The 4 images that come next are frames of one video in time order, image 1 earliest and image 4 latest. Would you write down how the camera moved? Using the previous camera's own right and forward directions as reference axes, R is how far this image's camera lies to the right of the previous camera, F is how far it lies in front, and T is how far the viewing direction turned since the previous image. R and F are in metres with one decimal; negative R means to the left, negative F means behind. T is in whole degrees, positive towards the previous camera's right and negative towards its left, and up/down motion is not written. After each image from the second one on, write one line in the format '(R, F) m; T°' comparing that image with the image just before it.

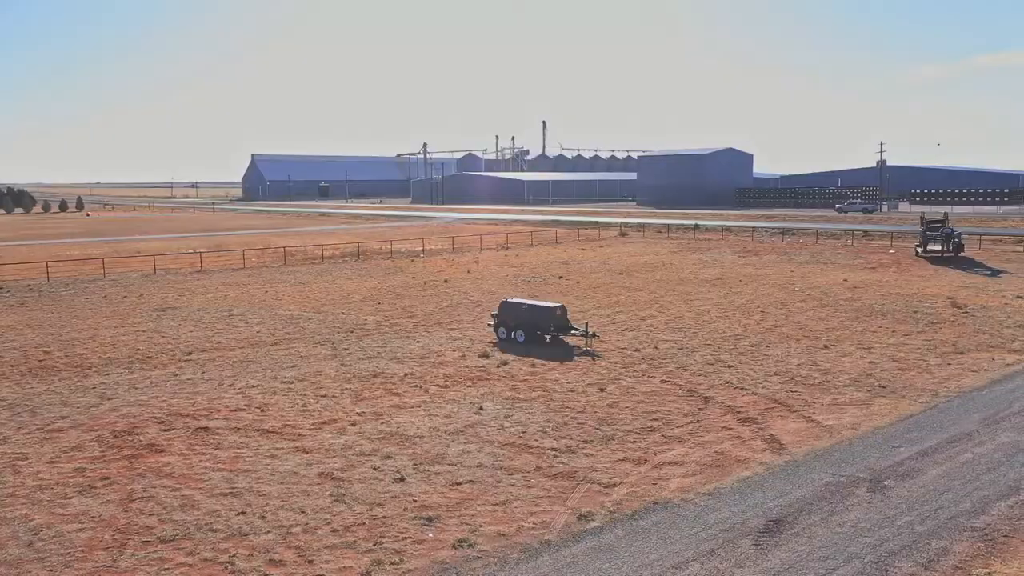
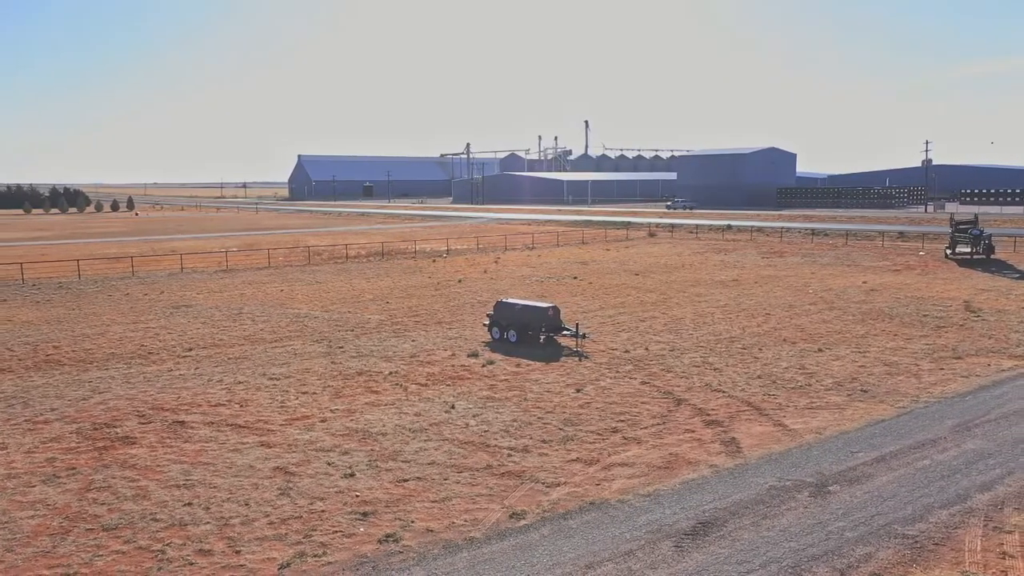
(+1.7, -0.1) m; -3°
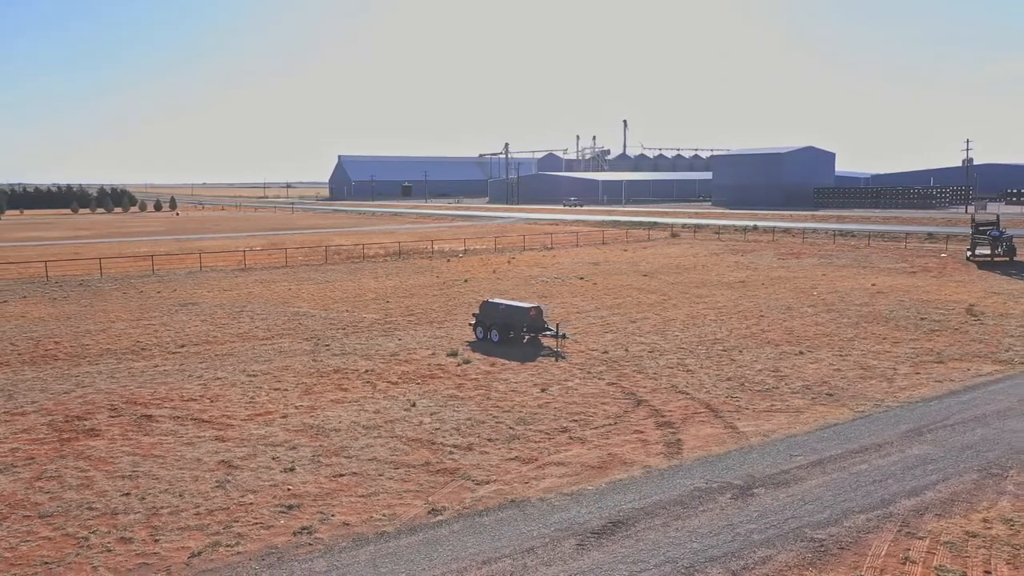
(+1.9, -0.2) m; -3°
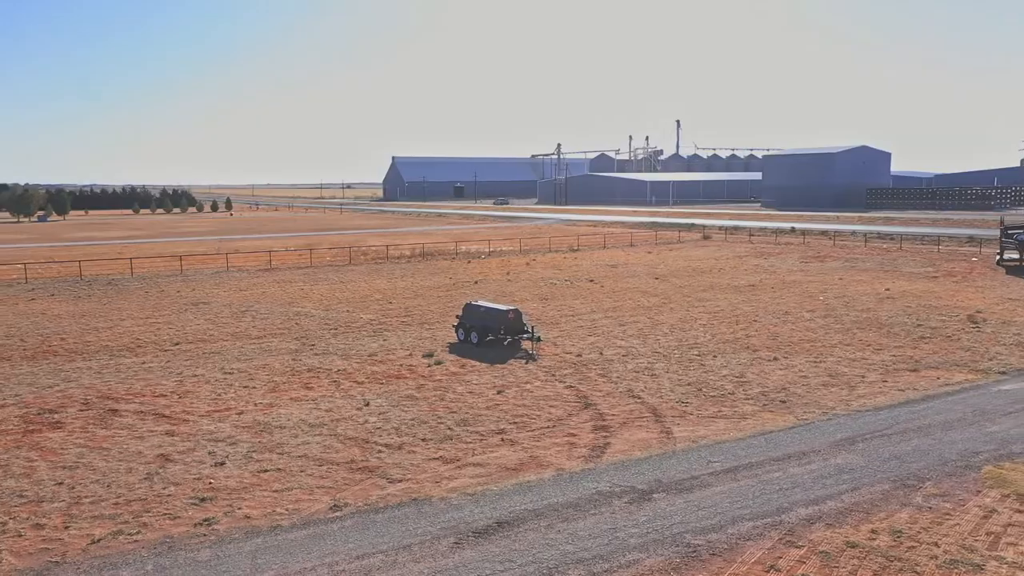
(+2.6, -0.2) m; -4°
